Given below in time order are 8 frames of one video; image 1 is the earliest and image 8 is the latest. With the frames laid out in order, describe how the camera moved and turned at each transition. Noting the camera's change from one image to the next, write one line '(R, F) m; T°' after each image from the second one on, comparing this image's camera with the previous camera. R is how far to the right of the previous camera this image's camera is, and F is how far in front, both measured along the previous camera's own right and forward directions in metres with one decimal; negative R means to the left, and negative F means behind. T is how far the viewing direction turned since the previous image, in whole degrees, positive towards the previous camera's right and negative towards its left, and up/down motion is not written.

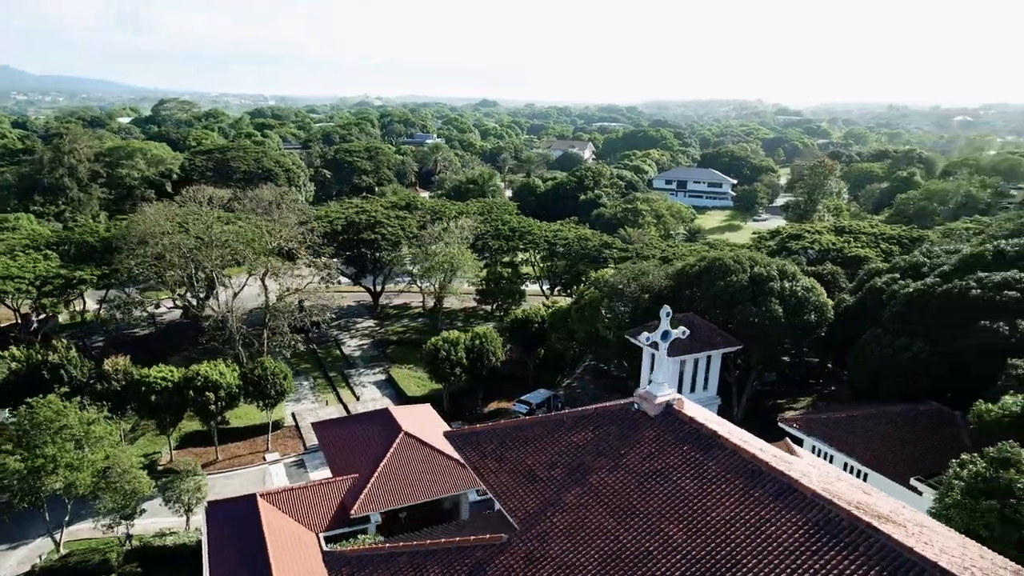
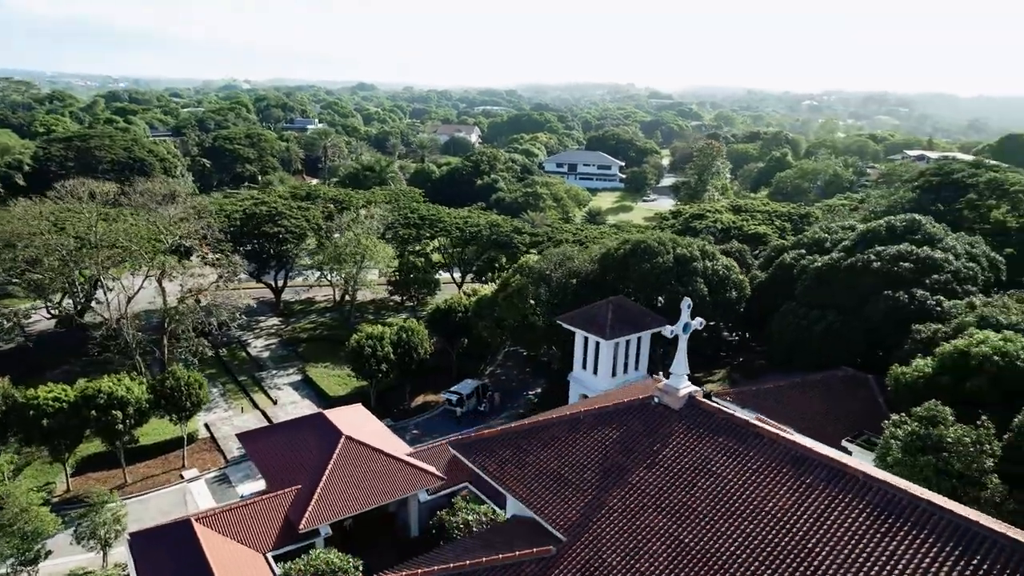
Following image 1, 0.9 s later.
(-2.3, +0.7) m; +10°
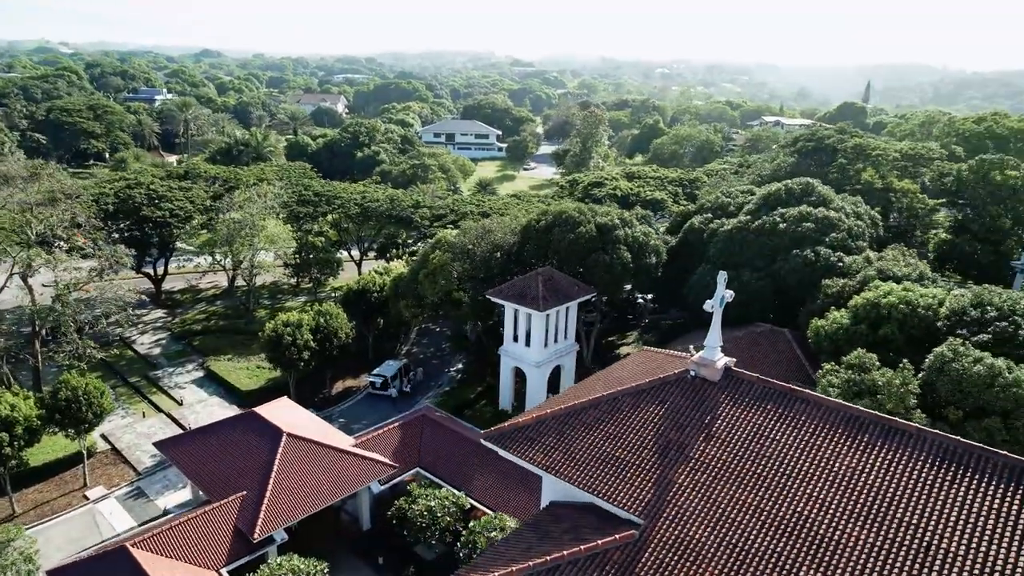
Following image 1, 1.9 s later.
(-2.9, +0.8) m; +12°
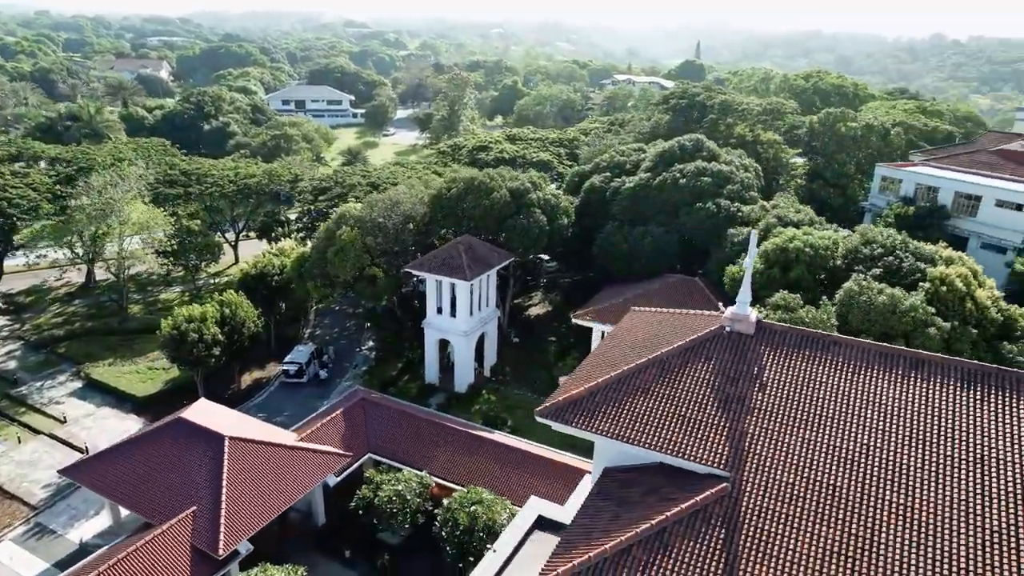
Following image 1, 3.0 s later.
(-3.5, +0.7) m; +13°
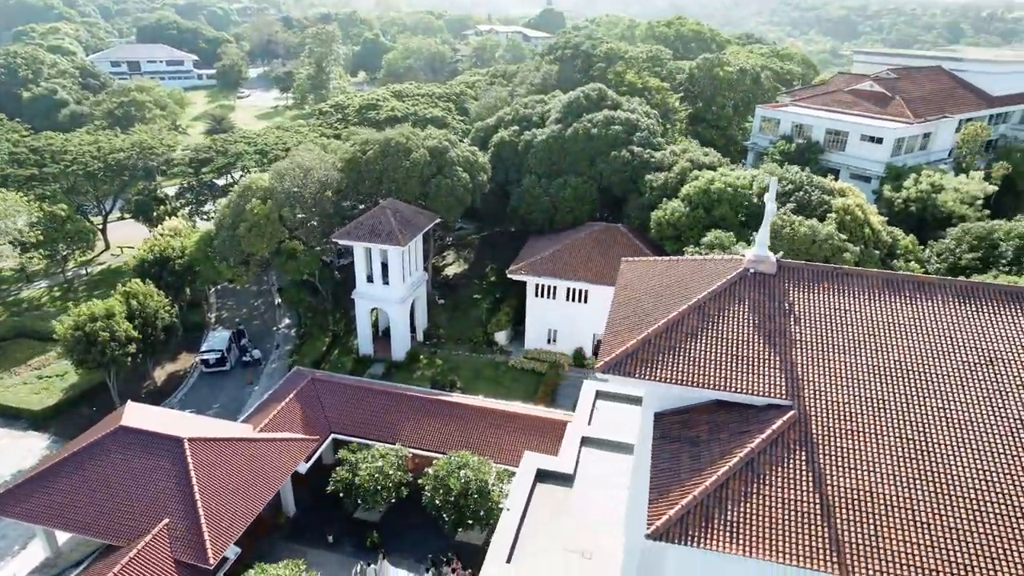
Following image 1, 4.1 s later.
(-3.5, +0.5) m; +12°
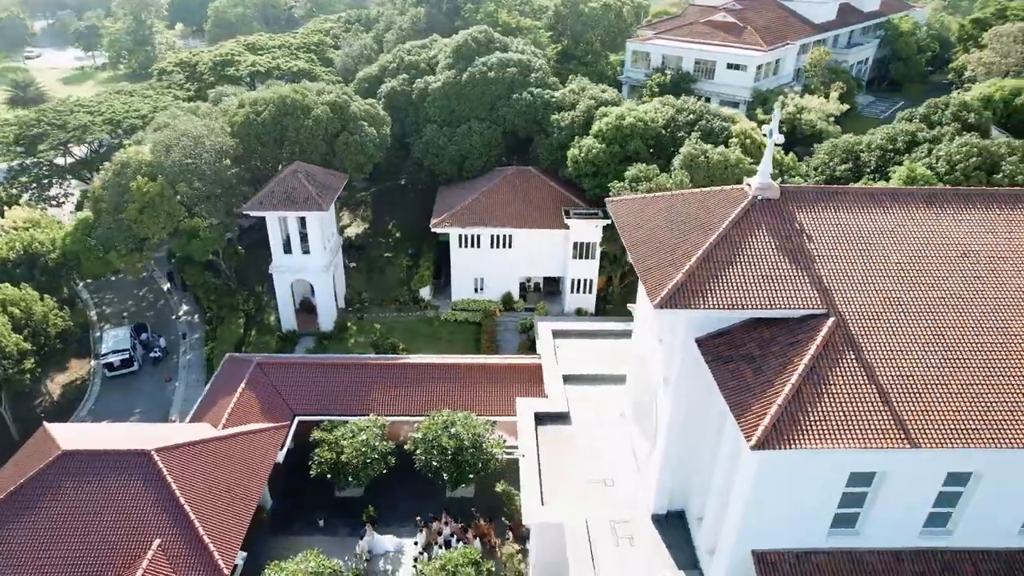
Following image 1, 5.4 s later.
(-4.0, +0.5) m; +13°
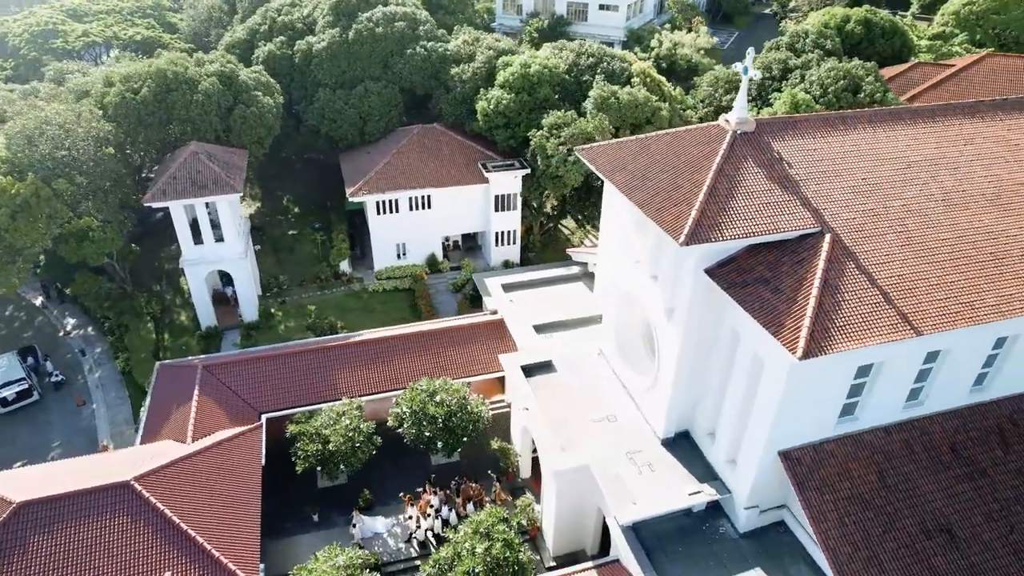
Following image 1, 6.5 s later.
(-3.7, +0.4) m; +13°
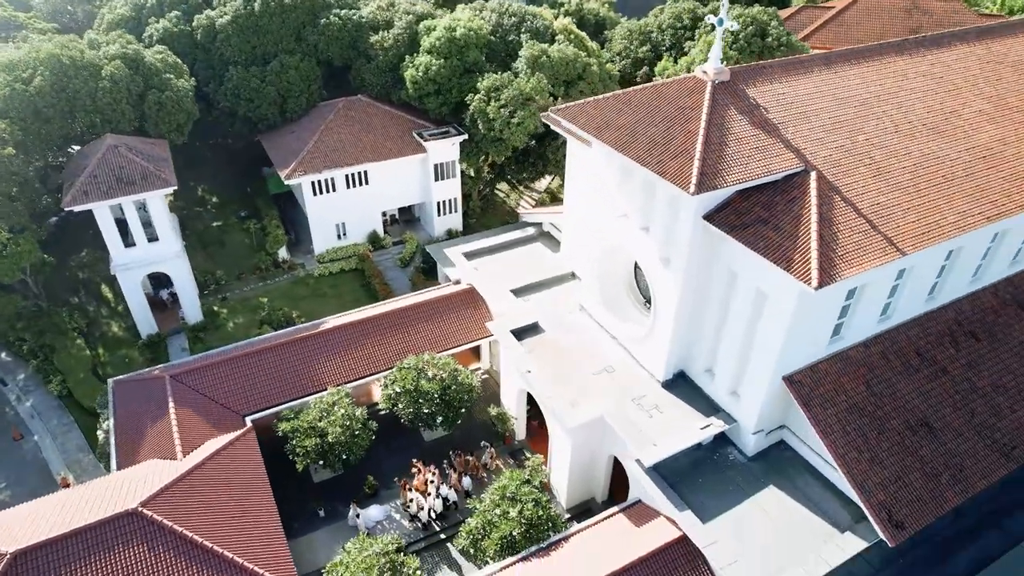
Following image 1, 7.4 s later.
(-2.9, +0.2) m; +9°
